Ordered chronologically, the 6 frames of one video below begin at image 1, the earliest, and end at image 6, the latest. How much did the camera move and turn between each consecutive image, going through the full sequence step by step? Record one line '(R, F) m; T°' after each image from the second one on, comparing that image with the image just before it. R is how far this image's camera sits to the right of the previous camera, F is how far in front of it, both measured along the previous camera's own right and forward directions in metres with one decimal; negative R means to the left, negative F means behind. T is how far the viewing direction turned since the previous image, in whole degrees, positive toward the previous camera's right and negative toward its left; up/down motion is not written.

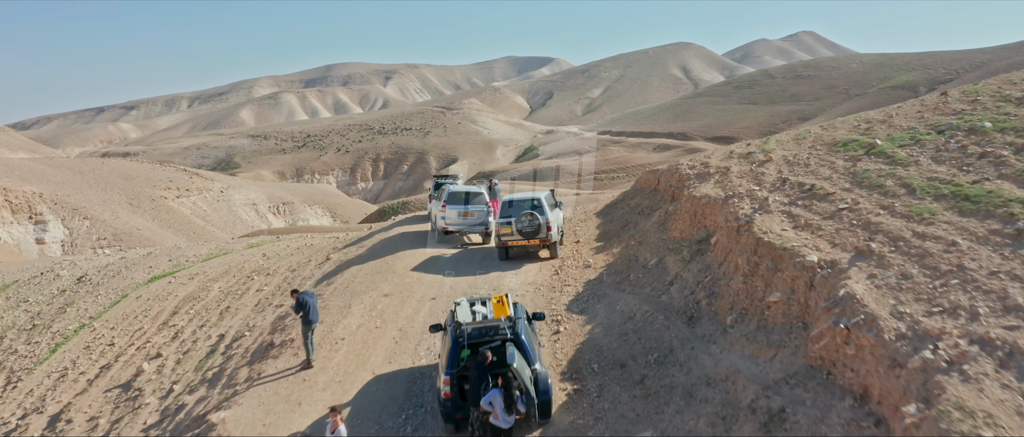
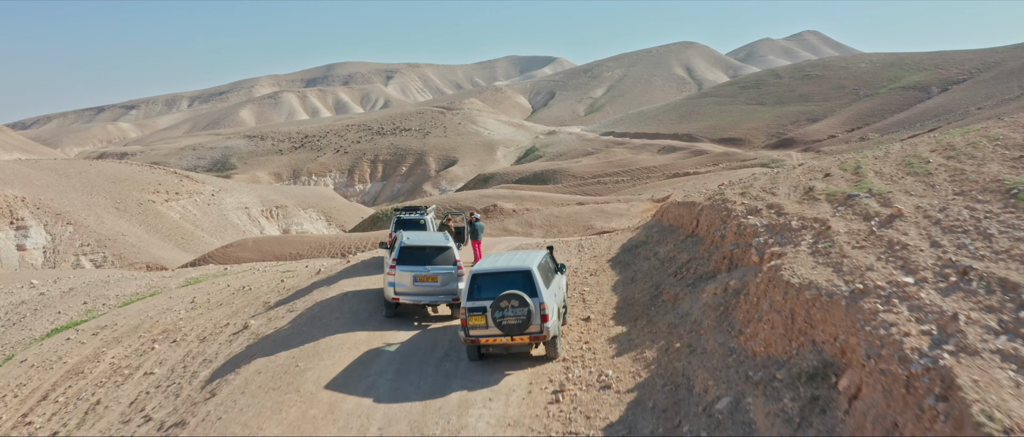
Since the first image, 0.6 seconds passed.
(+0.1, +1.5) m; 0°
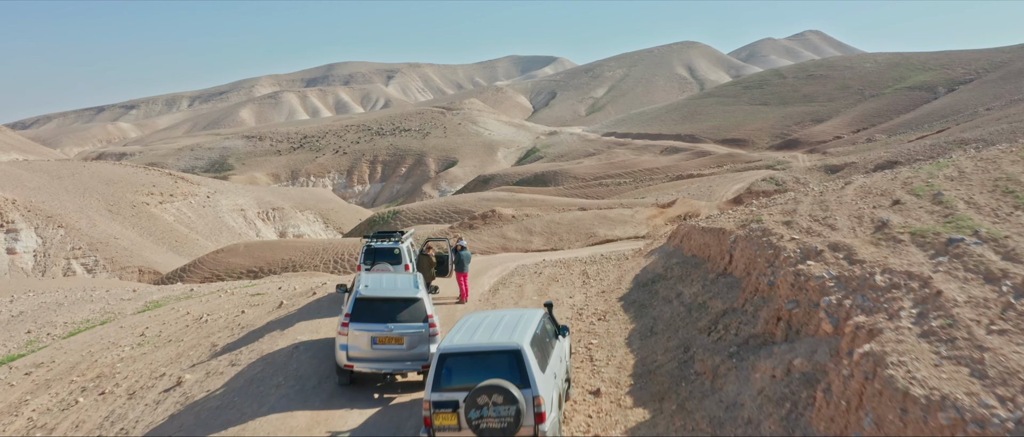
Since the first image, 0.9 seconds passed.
(0.0, +0.8) m; 0°
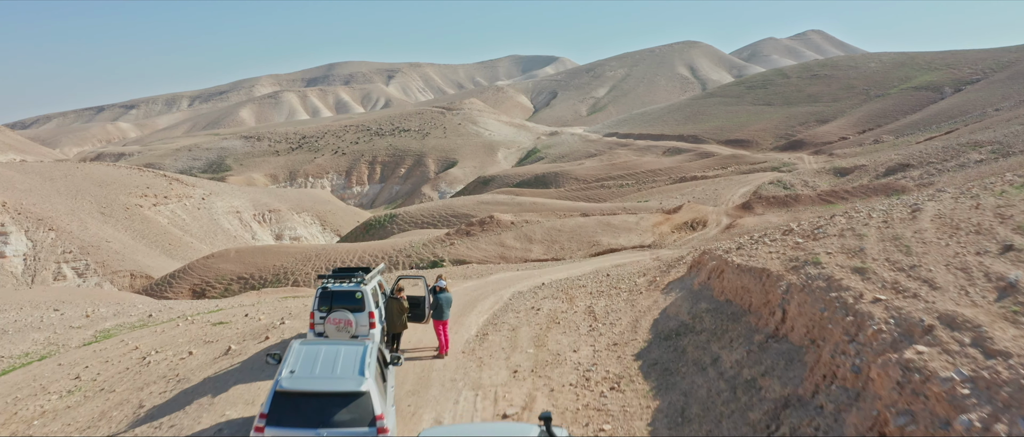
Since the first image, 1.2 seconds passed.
(0.0, +0.8) m; 0°
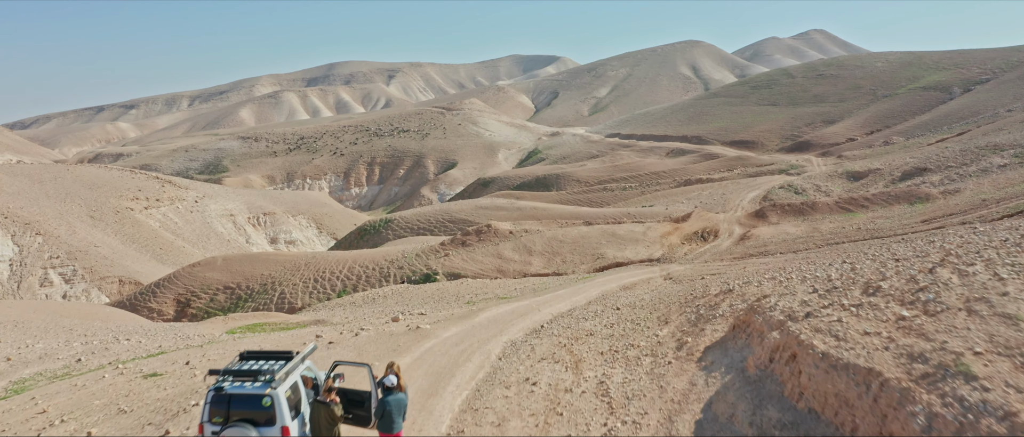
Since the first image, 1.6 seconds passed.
(0.0, +1.0) m; 0°
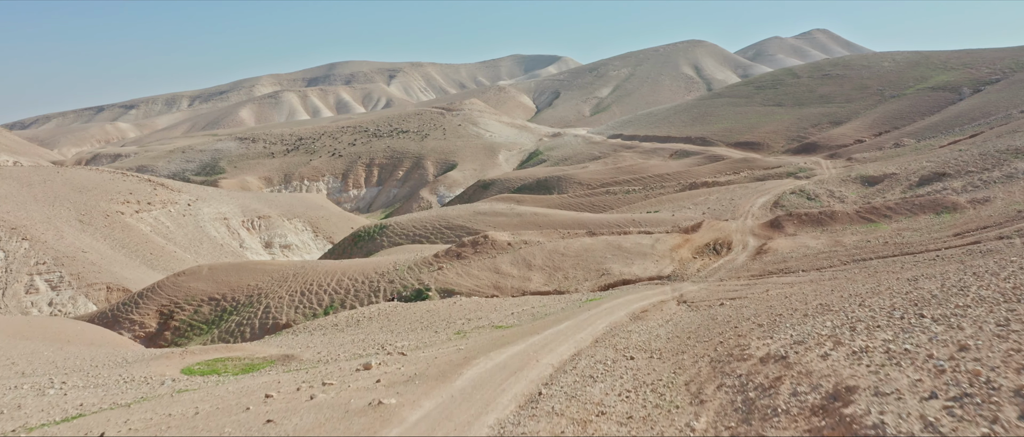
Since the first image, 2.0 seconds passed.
(0.0, +1.0) m; 0°
